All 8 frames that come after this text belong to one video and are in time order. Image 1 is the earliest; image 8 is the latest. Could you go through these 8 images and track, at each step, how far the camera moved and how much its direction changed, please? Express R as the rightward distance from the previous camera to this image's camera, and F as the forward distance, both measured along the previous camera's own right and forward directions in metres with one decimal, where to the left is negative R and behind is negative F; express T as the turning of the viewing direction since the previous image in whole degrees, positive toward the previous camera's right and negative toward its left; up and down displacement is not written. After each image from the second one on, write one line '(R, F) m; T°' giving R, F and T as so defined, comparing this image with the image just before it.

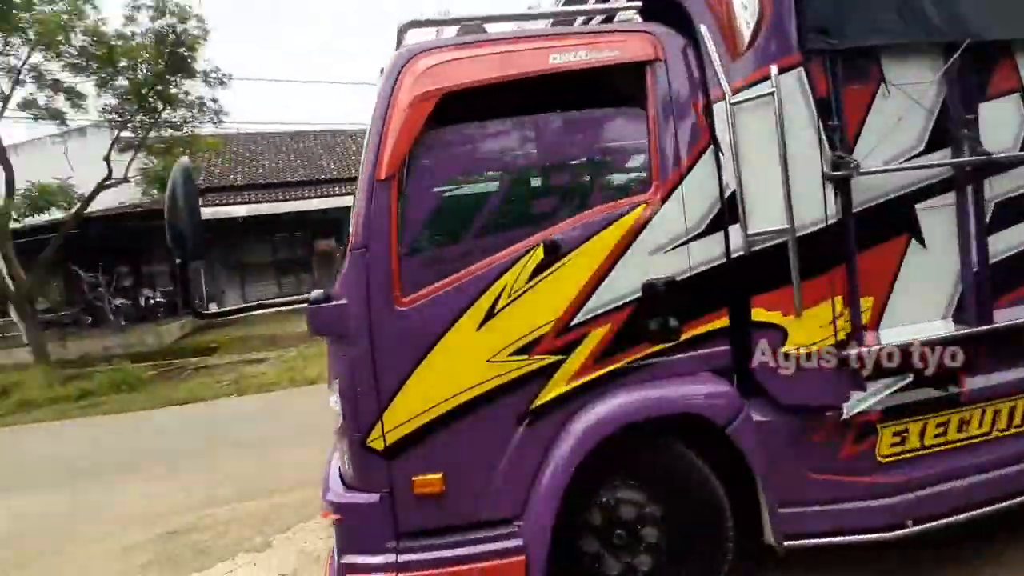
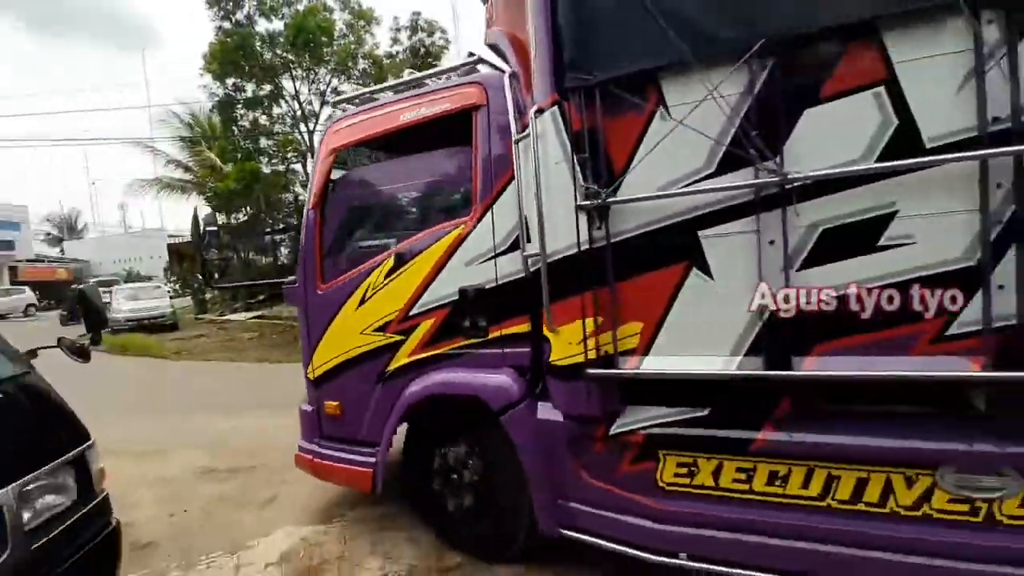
(+0.7, 0.0) m; -25°
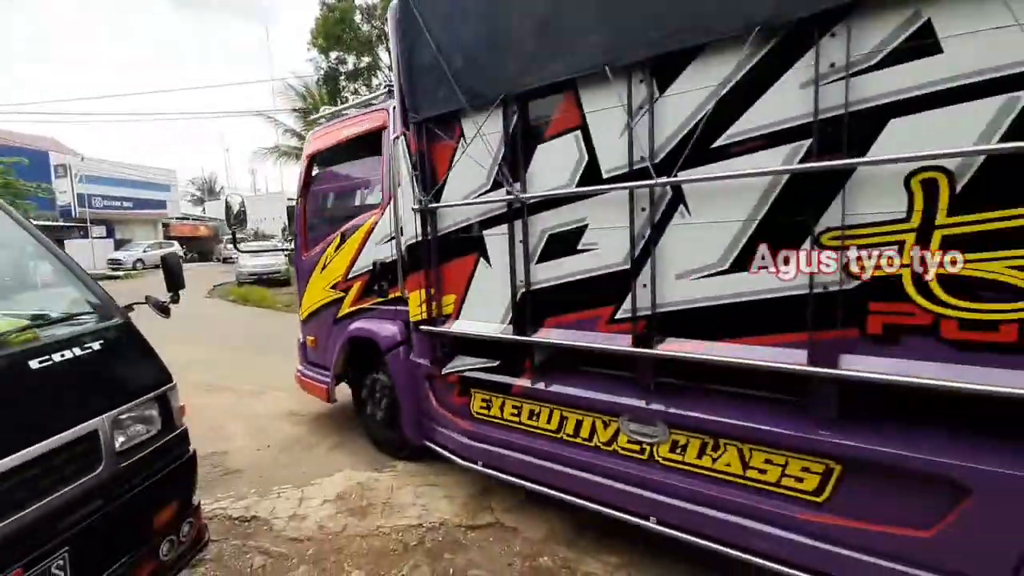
(+0.5, -0.2) m; -10°
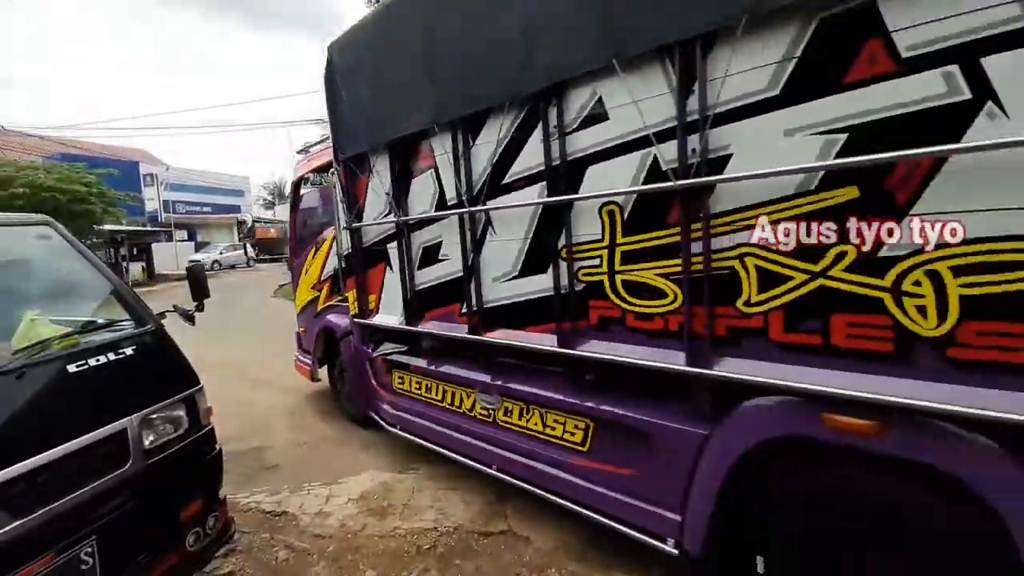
(+0.4, -0.1) m; -6°
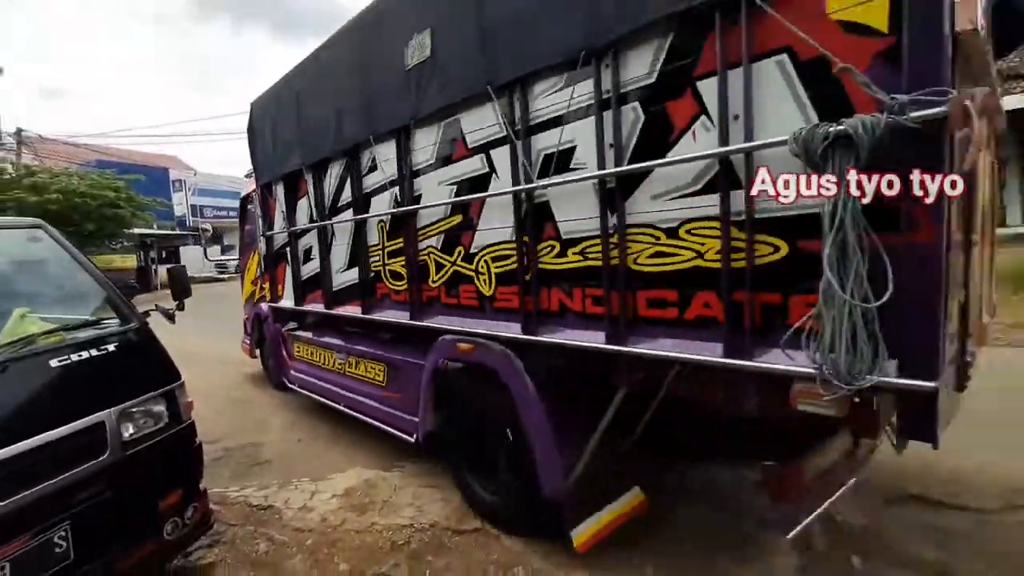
(+0.6, -0.1) m; -2°
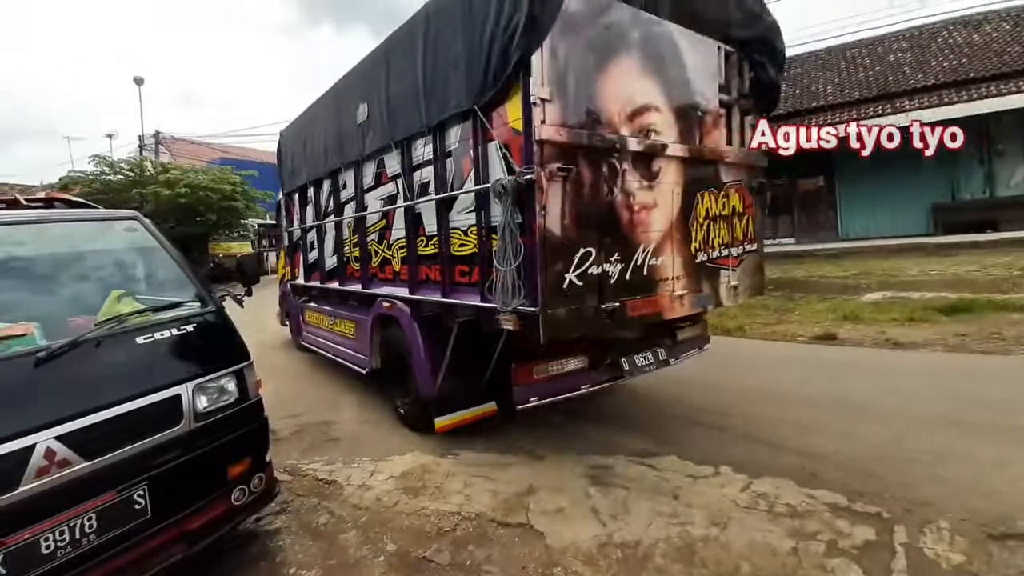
(+0.4, +0.2) m; -9°
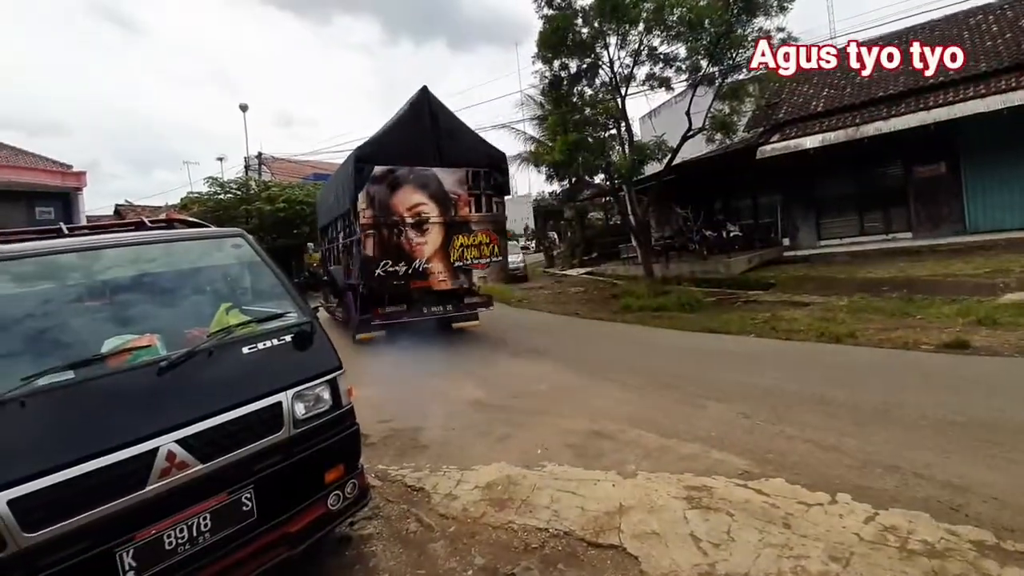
(-0.1, +0.2) m; -9°
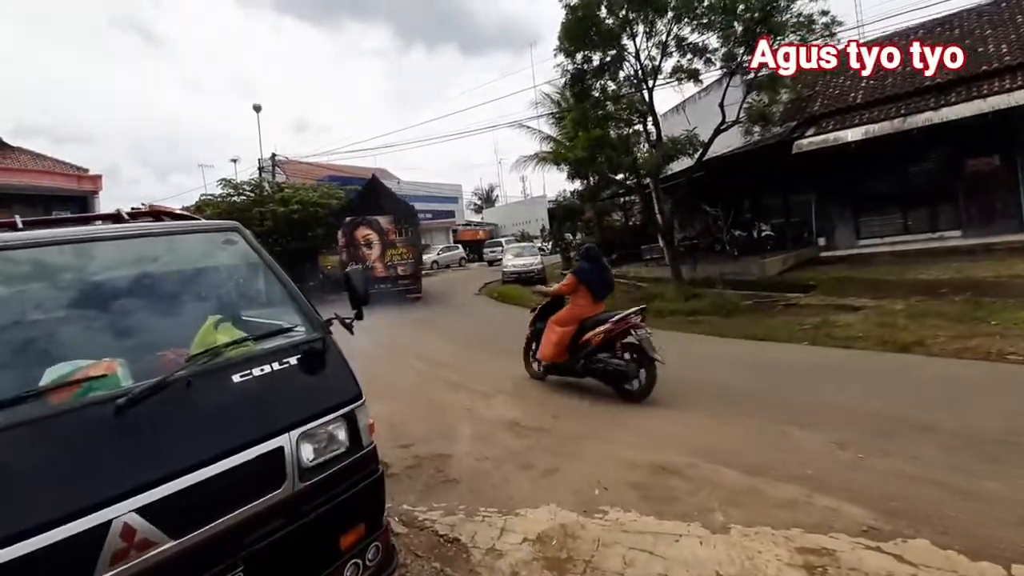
(-0.5, +1.4) m; -1°
